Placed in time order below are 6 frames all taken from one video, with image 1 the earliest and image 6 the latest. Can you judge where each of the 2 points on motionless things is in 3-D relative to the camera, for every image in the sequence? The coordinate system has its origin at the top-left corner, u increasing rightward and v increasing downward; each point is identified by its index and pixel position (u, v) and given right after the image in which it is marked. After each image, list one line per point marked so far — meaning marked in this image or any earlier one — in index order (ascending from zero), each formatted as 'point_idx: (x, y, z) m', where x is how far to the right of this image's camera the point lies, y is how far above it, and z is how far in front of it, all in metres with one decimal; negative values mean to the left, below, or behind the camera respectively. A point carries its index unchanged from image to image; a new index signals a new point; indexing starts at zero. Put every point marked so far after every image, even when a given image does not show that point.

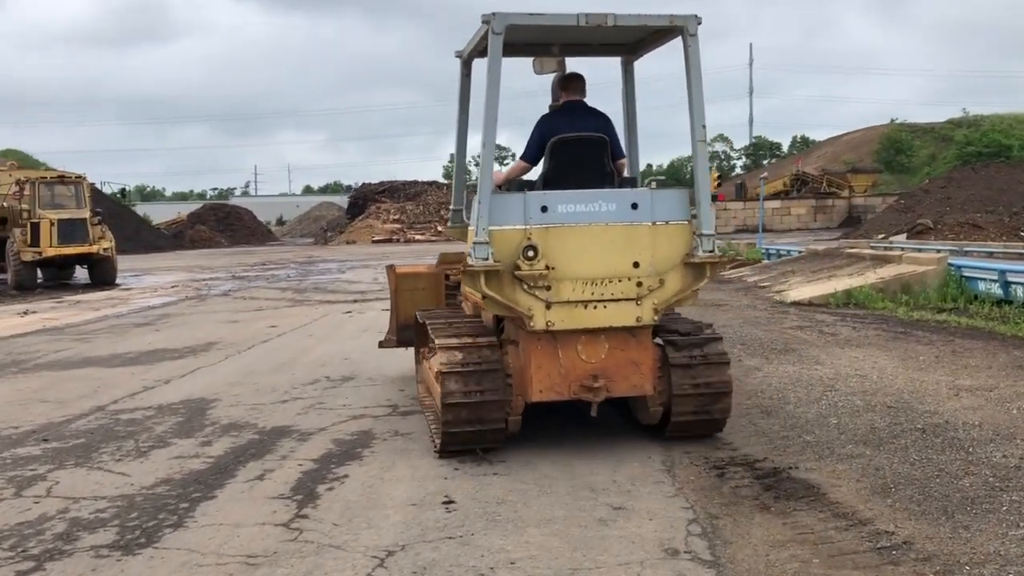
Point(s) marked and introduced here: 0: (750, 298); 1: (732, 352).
0: (+4.3, -0.2, +16.5) m
1: (+2.5, -0.7, +10.3) m
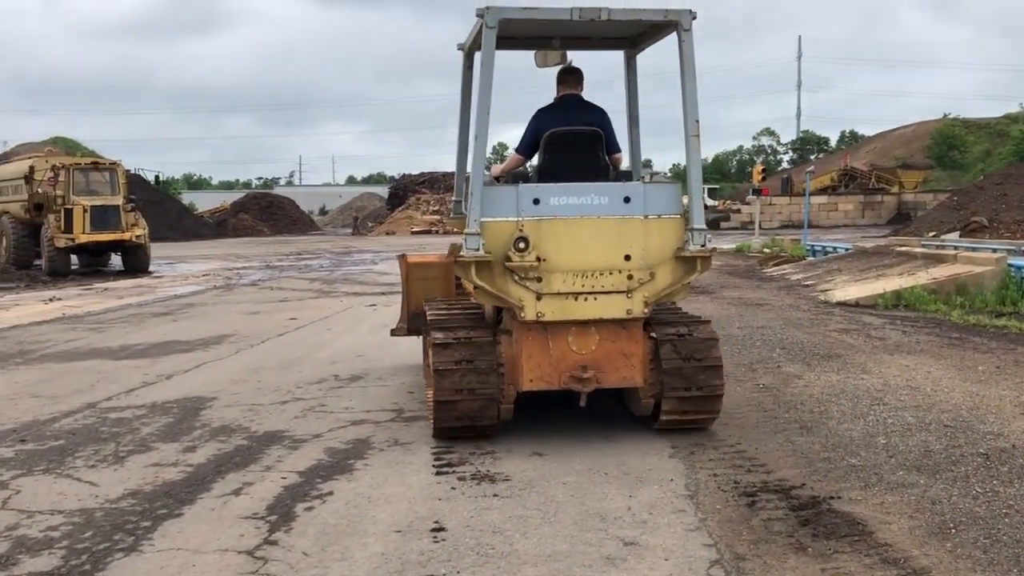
0: (+4.8, -0.2, +15.7) m
1: (+2.7, -0.7, +9.6) m
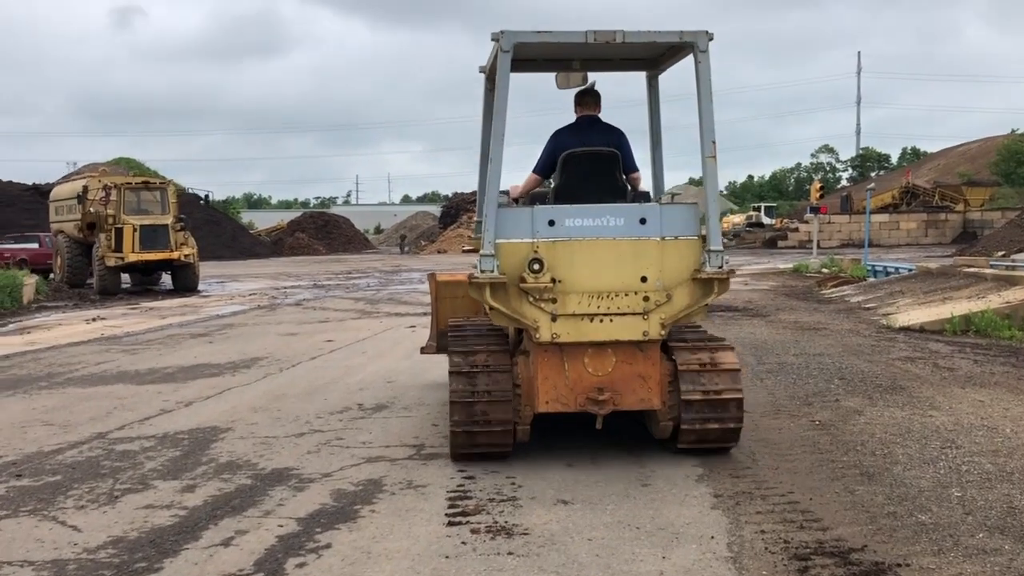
0: (+5.5, -0.5, +14.8) m
1: (+3.0, -1.0, +8.8) m
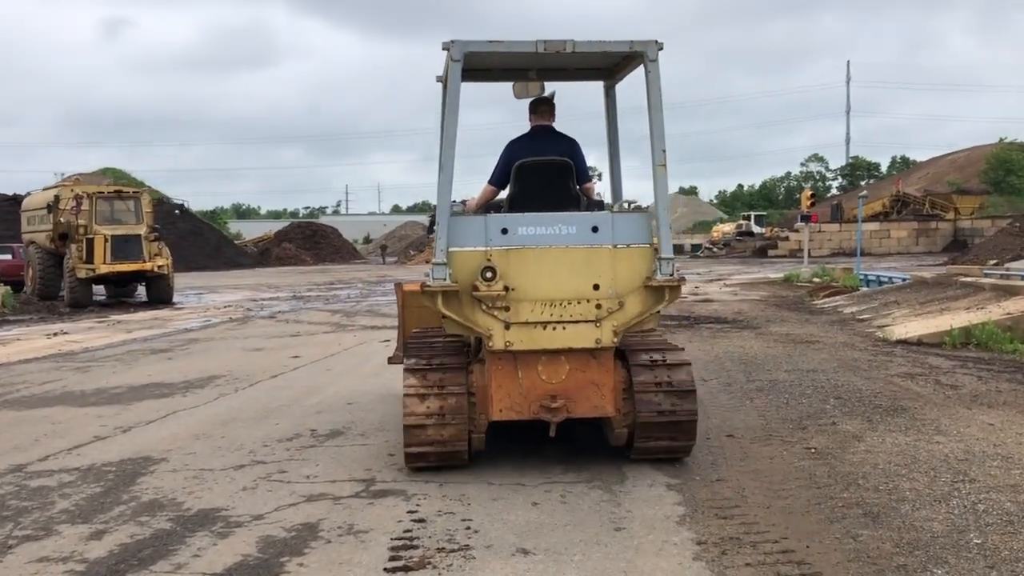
0: (+5.1, -0.7, +14.2) m
1: (+2.7, -1.1, +8.1) m
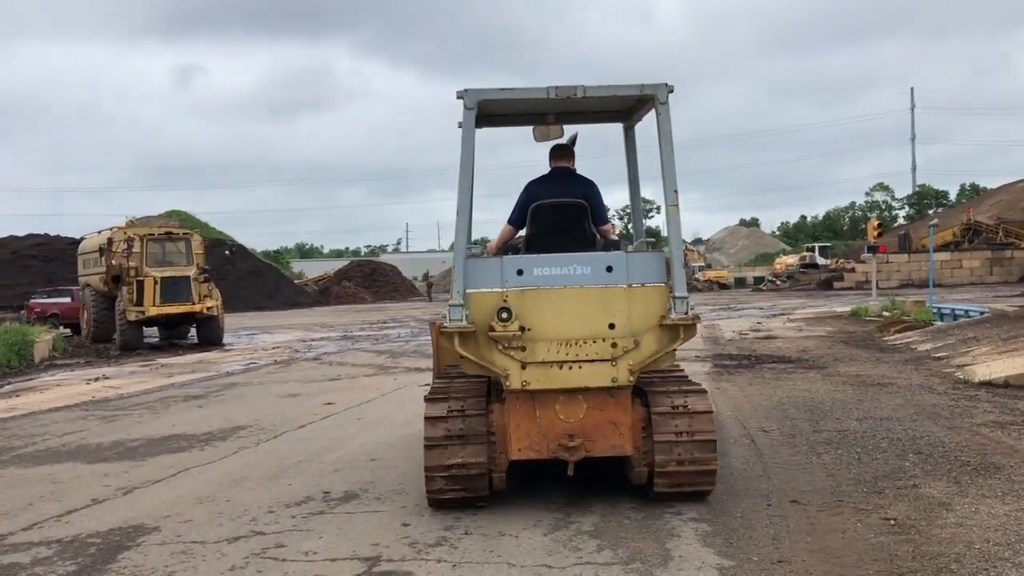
0: (+5.8, -1.2, +13.0) m
1: (+3.0, -1.4, +7.1) m
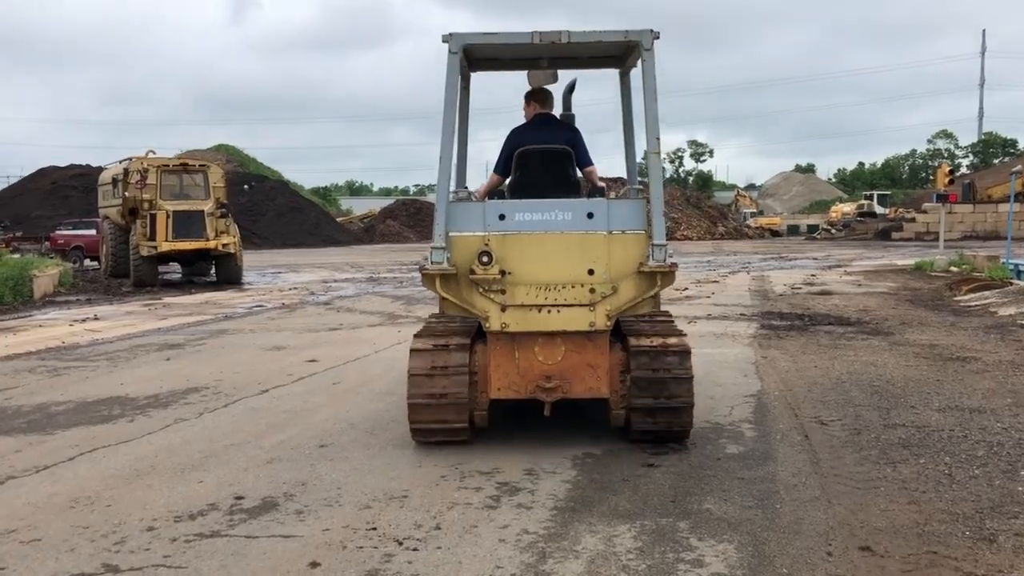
0: (+5.9, -0.7, +10.9) m
1: (+2.8, -1.2, +5.2) m
